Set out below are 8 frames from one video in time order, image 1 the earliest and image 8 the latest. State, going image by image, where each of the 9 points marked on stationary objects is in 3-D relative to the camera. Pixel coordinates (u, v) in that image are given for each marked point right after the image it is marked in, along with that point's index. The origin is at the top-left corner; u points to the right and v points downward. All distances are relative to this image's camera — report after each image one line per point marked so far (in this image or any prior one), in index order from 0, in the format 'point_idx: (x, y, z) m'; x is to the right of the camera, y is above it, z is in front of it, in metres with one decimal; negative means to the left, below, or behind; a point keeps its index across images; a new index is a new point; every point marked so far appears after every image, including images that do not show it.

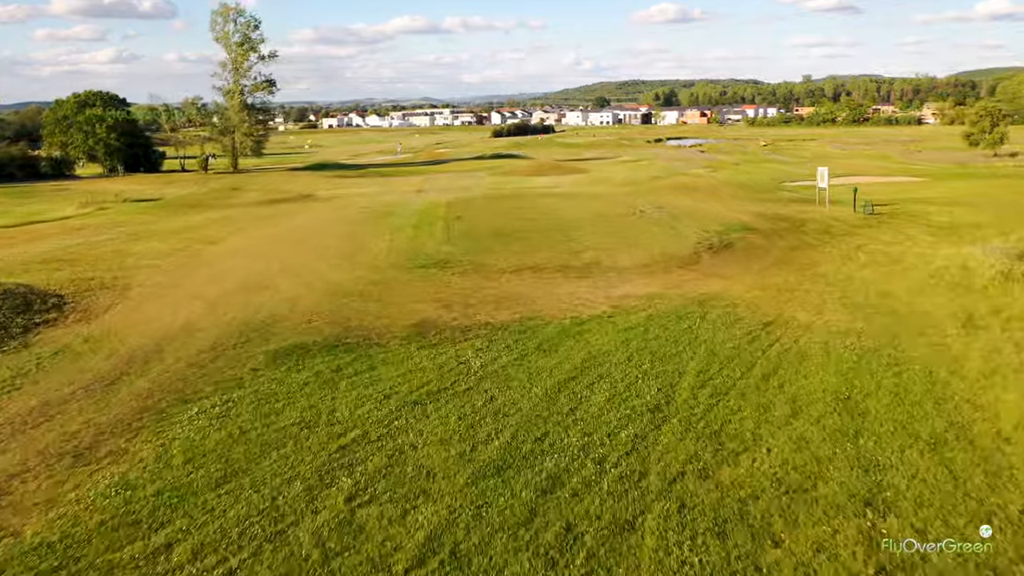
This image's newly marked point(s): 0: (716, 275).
0: (+4.4, +0.3, +15.4) m
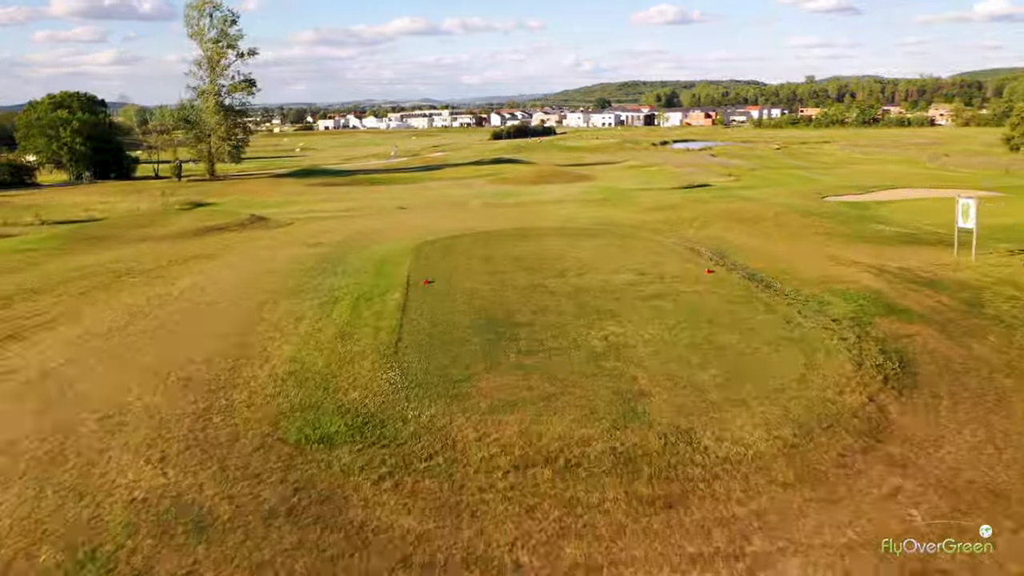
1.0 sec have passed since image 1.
0: (+4.4, -2.0, +6.8) m
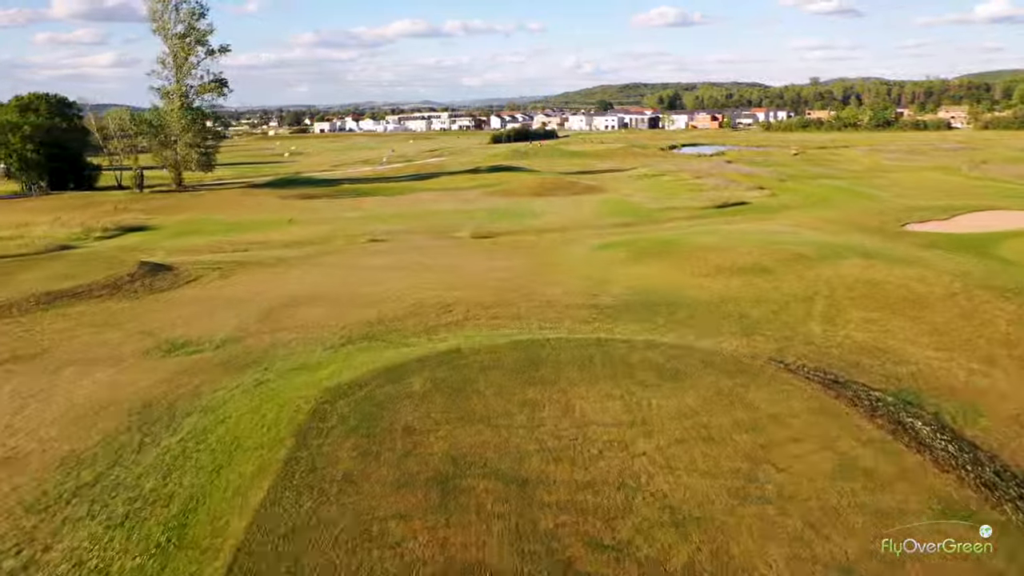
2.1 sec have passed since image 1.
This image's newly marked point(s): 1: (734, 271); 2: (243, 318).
0: (+4.3, -4.8, -4.0) m
1: (+6.1, +0.5, +19.9) m
2: (-7.1, -0.8, +18.7) m
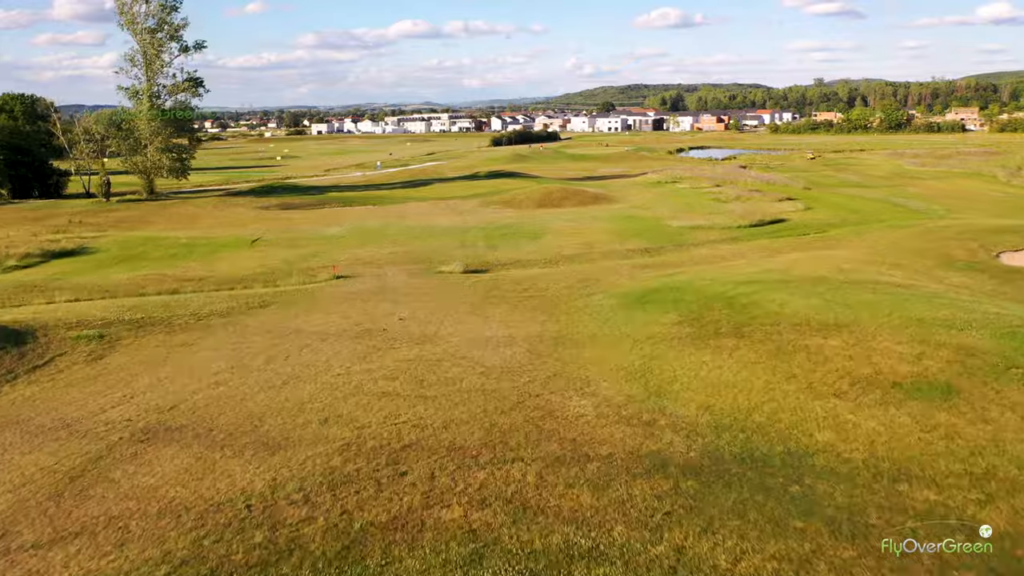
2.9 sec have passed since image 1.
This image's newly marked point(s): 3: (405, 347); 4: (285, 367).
0: (+4.3, -6.9, -12.2) m
1: (+6.1, -1.6, +11.8) m
2: (-7.1, -2.9, +10.6) m
3: (-2.7, -1.5, +18.4) m
4: (-5.3, -1.9, +16.7) m
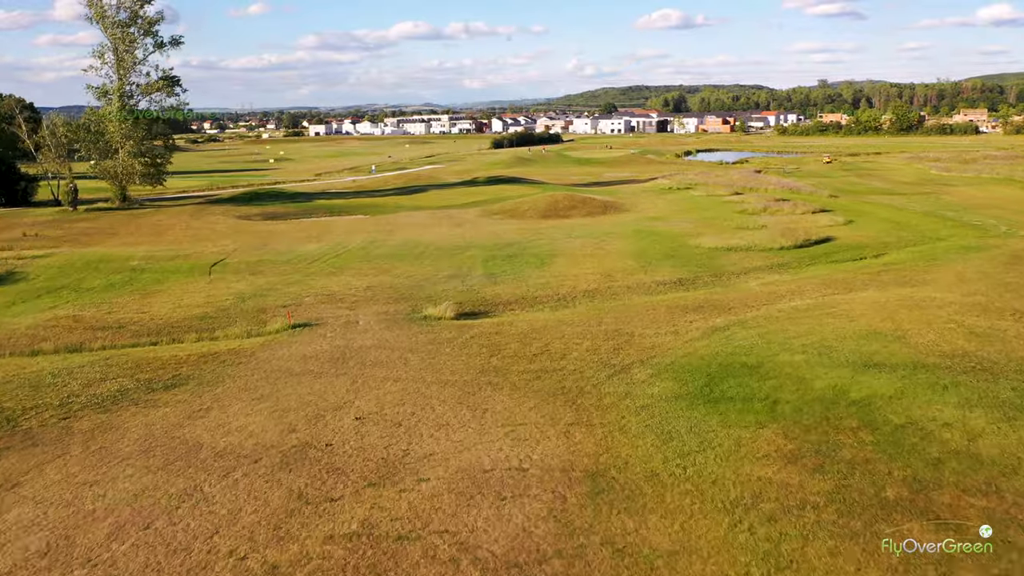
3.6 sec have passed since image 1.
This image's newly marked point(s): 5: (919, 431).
0: (+4.5, -8.6, -19.2) m
1: (+6.3, -3.4, +4.7) m
2: (-6.9, -4.7, +3.5) m
3: (-2.5, -3.3, +11.4) m
4: (-5.1, -3.7, +9.7) m
5: (+6.5, -2.3, +11.4) m
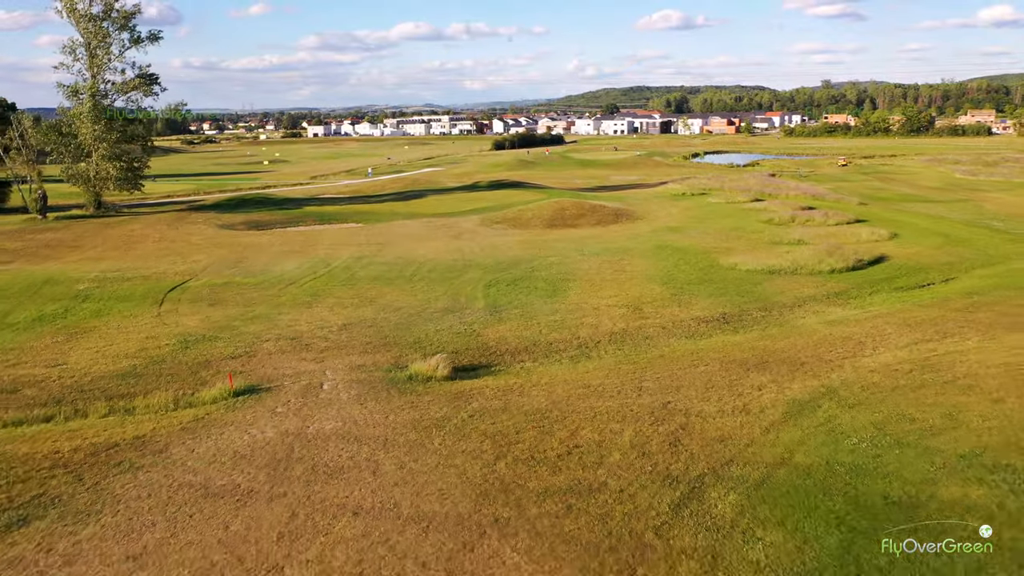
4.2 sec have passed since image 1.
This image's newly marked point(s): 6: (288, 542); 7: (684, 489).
0: (+4.7, -10.0, -25.2) m
1: (+6.6, -4.9, -1.2) m
2: (-6.7, -6.1, -2.5) m
3: (-2.2, -4.7, +5.4) m
4: (-4.8, -5.1, +3.7) m
5: (+6.8, -3.8, +5.5) m
6: (-3.4, -3.8, +11.4) m
7: (+2.9, -3.4, +12.4) m
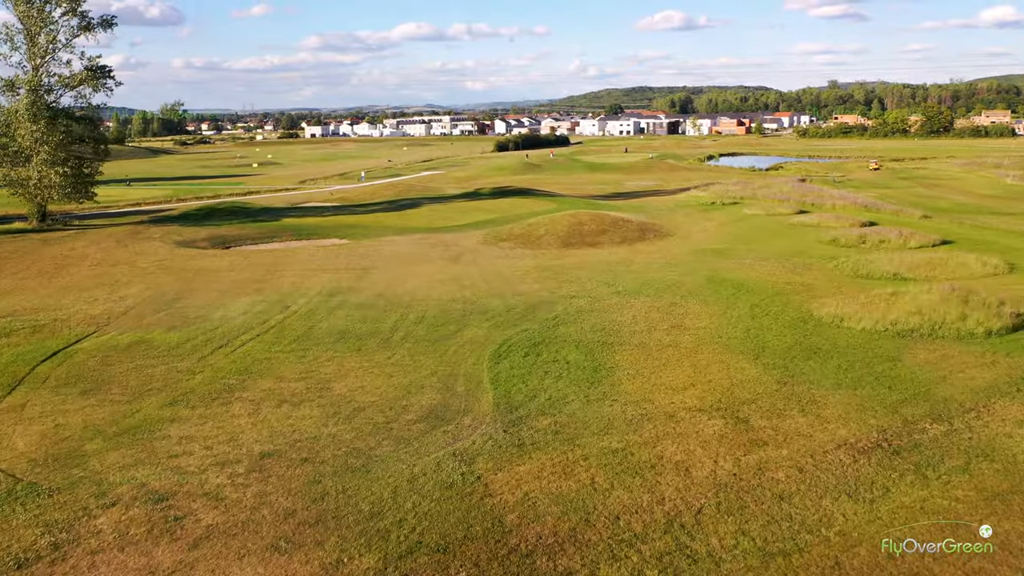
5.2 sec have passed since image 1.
0: (+5.3, -12.4, -36.0) m
1: (+7.2, -7.3, -12.1) m
2: (-6.1, -8.5, -13.3) m
3: (-1.6, -7.2, -5.4) m
4: (-4.2, -7.5, -7.1) m
5: (+7.4, -6.2, -5.4) m
6: (-2.7, -6.3, +0.6) m
7: (+3.5, -5.9, +1.6) m
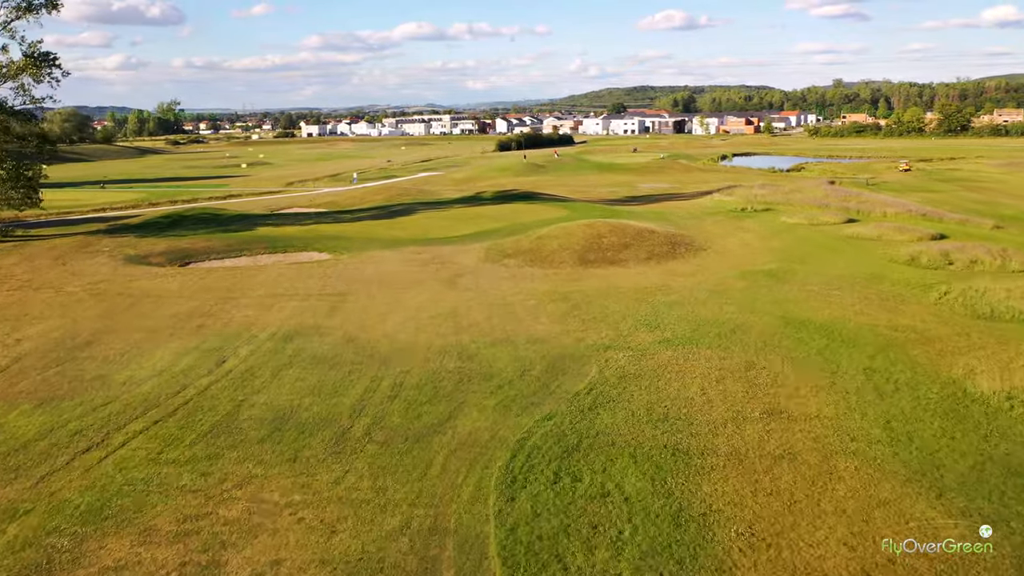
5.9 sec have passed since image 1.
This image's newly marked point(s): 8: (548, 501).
0: (+5.6, -14.3, -45.4) m
1: (+7.6, -9.1, -21.4) m
2: (-5.7, -10.3, -22.6) m
3: (-1.2, -9.0, -14.8) m
4: (-3.8, -9.3, -16.4) m
5: (+7.9, -8.0, -14.7) m
6: (-2.3, -8.1, -8.8) m
7: (+4.0, -7.7, -7.8) m
8: (+0.7, -4.1, +14.5) m
